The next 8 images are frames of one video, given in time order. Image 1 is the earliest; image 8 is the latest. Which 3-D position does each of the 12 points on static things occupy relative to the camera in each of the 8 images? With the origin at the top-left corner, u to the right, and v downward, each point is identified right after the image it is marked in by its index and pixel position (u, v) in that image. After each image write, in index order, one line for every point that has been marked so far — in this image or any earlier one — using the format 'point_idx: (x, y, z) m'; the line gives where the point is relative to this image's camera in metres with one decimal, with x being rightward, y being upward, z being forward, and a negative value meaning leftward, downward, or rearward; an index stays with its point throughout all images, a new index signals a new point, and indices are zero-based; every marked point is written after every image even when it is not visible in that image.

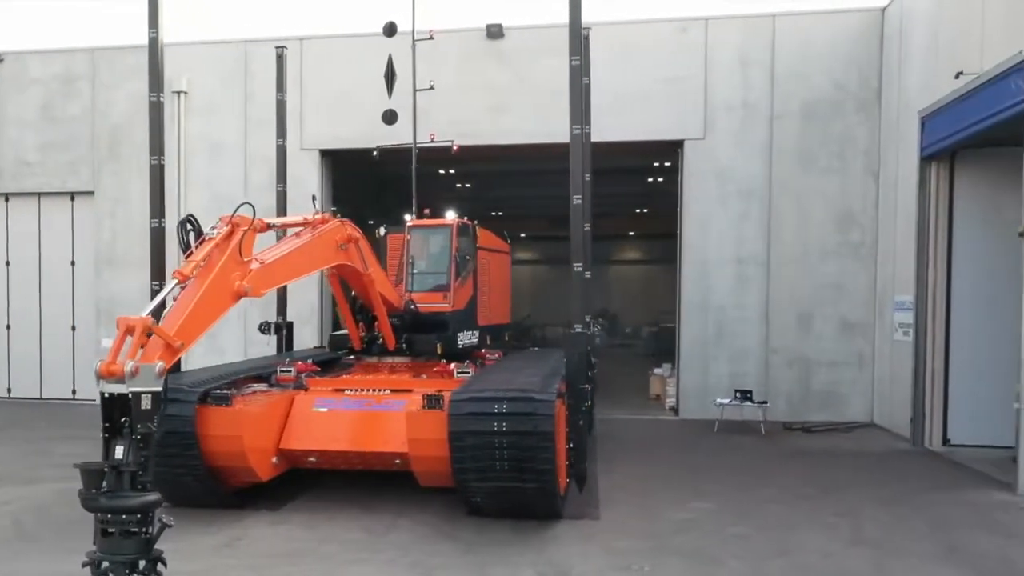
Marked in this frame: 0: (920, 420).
0: (+4.0, -1.3, +9.8) m
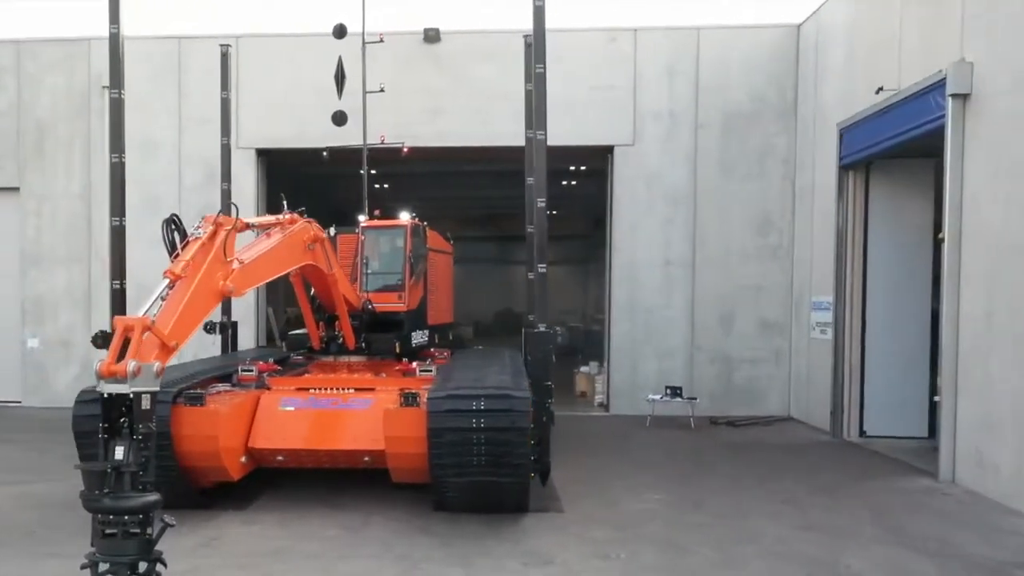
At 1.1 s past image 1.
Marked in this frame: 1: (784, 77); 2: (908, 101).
0: (+3.5, -1.3, +10.4) m
1: (+3.3, +2.5, +12.1) m
2: (+3.6, +1.7, +9.2) m
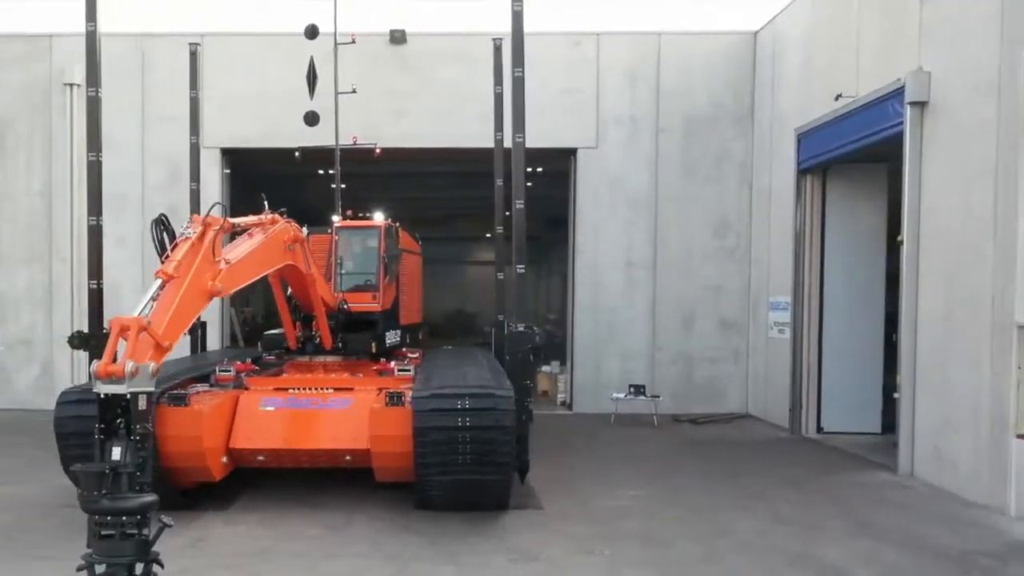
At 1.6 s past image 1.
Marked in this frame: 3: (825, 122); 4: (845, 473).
0: (+3.1, -1.3, +10.8) m
1: (+2.8, +2.5, +12.4) m
2: (+3.4, +1.7, +9.5) m
3: (+3.2, +1.7, +10.3) m
4: (+2.9, -1.6, +8.6) m
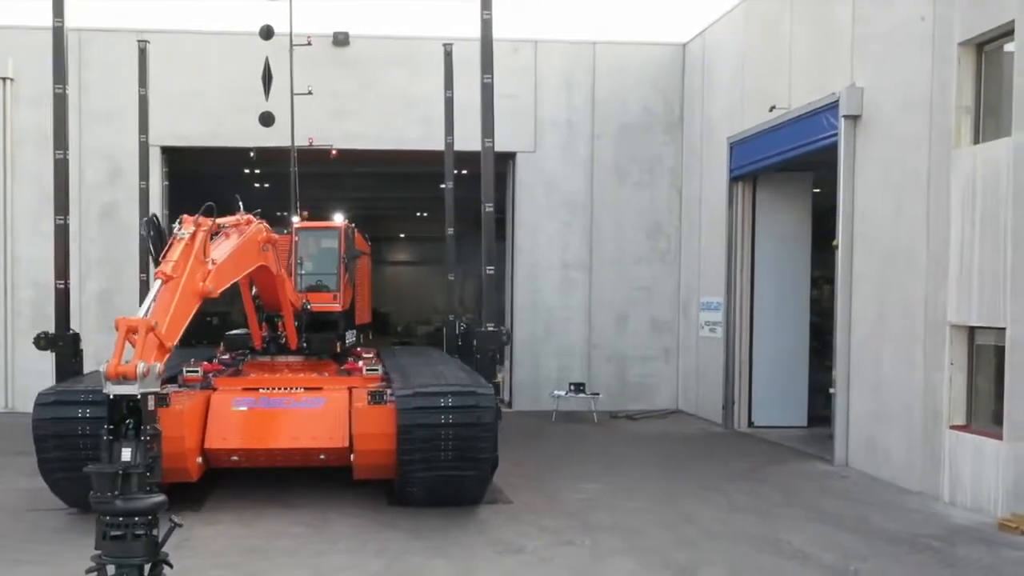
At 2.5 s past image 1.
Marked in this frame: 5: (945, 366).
0: (+2.5, -1.3, +11.3) m
1: (+2.1, +2.5, +12.9) m
2: (+2.9, +1.7, +10.0) m
3: (+2.7, +1.7, +10.8) m
4: (+2.5, -1.6, +9.2) m
5: (+3.3, -0.6, +7.6) m
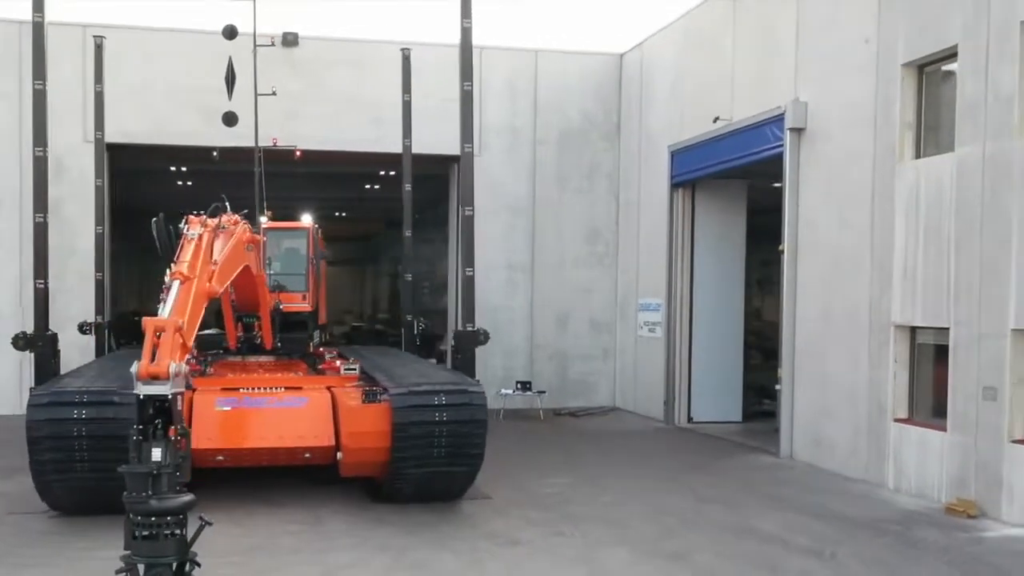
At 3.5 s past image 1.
0: (+1.9, -1.4, +11.8) m
1: (+1.3, +2.5, +13.3) m
2: (+2.4, +1.7, +10.6) m
3: (+2.1, +1.7, +11.3) m
4: (+2.2, -1.6, +9.7) m
5: (+3.1, -0.6, +8.2) m
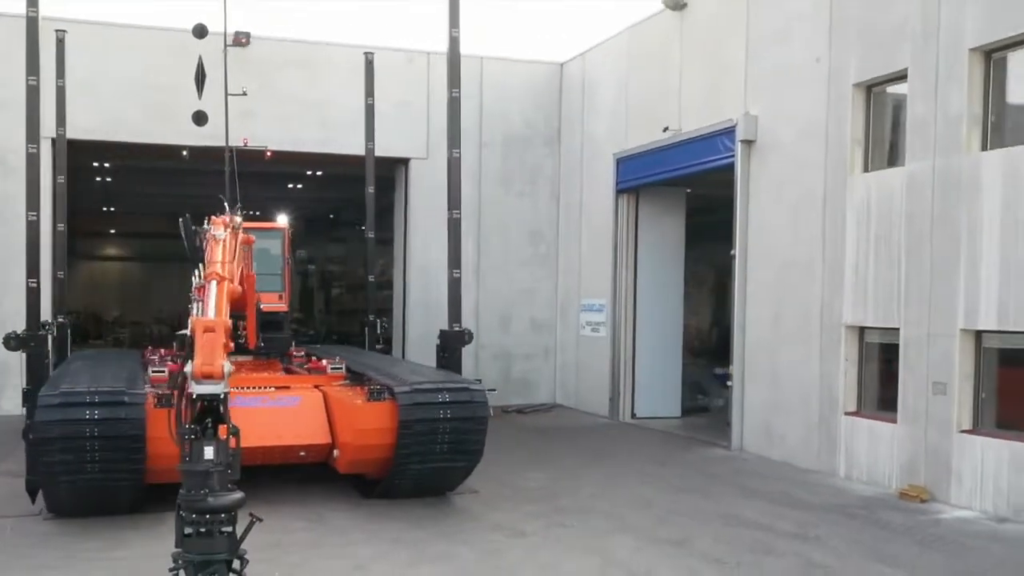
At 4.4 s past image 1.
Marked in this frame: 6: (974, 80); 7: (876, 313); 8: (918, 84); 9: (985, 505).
0: (+1.3, -1.4, +12.2) m
1: (+0.5, +2.5, +13.7) m
2: (+2.0, +1.7, +11.1) m
3: (+1.6, +1.7, +11.9) m
4: (+1.8, -1.7, +10.2) m
5: (+2.9, -0.6, +8.9) m
6: (+3.6, +1.6, +7.7) m
7: (+3.1, -0.2, +8.5) m
8: (+3.3, +1.7, +8.2) m
9: (+3.5, -1.6, +7.4) m
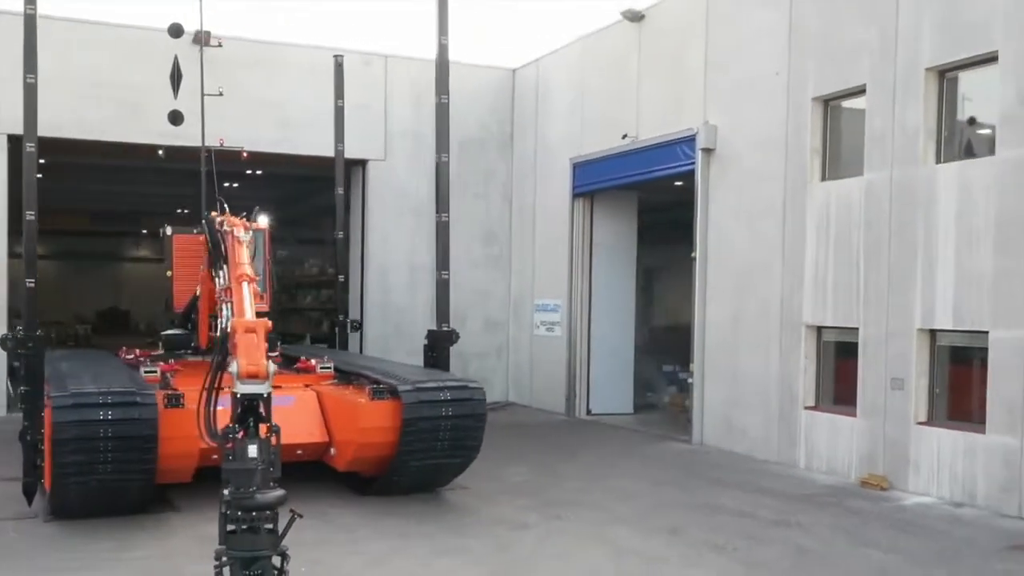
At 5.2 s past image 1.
0: (+0.8, -1.4, +12.6) m
1: (-0.1, +2.5, +14.0) m
2: (+1.6, +1.6, +11.6) m
3: (+1.1, +1.6, +12.2) m
4: (+1.5, -1.7, +10.6) m
5: (+2.7, -0.7, +9.4) m
6: (+3.5, +1.6, +8.3) m
7: (+2.9, -0.2, +9.1) m
8: (+3.2, +1.7, +8.8) m
9: (+3.4, -1.6, +8.0) m
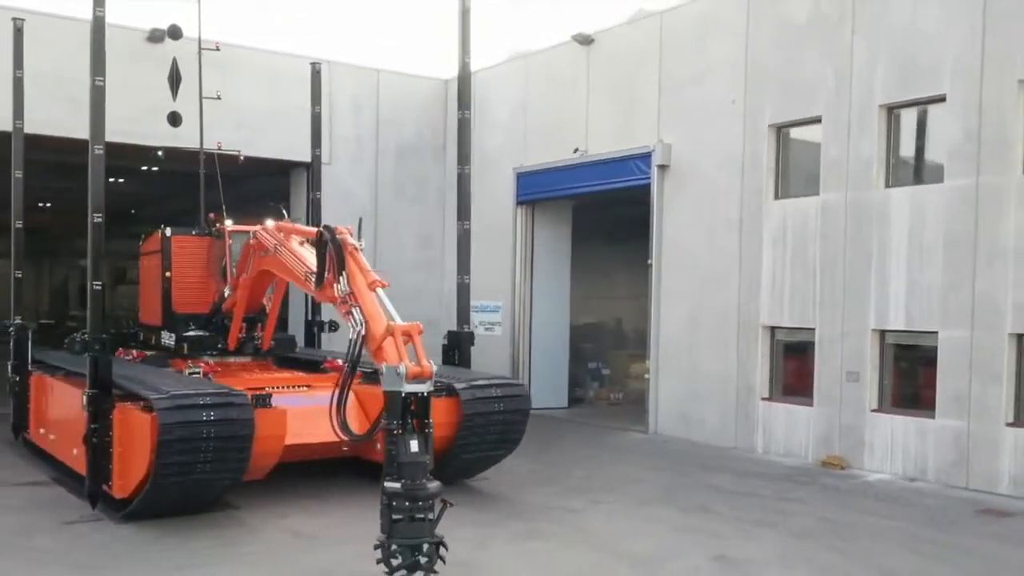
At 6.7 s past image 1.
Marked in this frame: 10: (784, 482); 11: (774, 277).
0: (0.0, -1.4, +13.3) m
1: (-1.1, +2.5, +14.5) m
2: (+1.1, +1.6, +12.4) m
3: (+0.5, +1.6, +13.0) m
4: (+1.1, -1.7, +11.5) m
5: (+2.6, -0.7, +10.5) m
6: (+3.6, +1.5, +9.6) m
7: (+2.9, -0.3, +10.3) m
8: (+3.2, +1.6, +10.0) m
9: (+3.6, -1.7, +9.3) m
10: (+2.5, -1.7, +9.0) m
11: (+2.7, +0.1, +10.4) m
